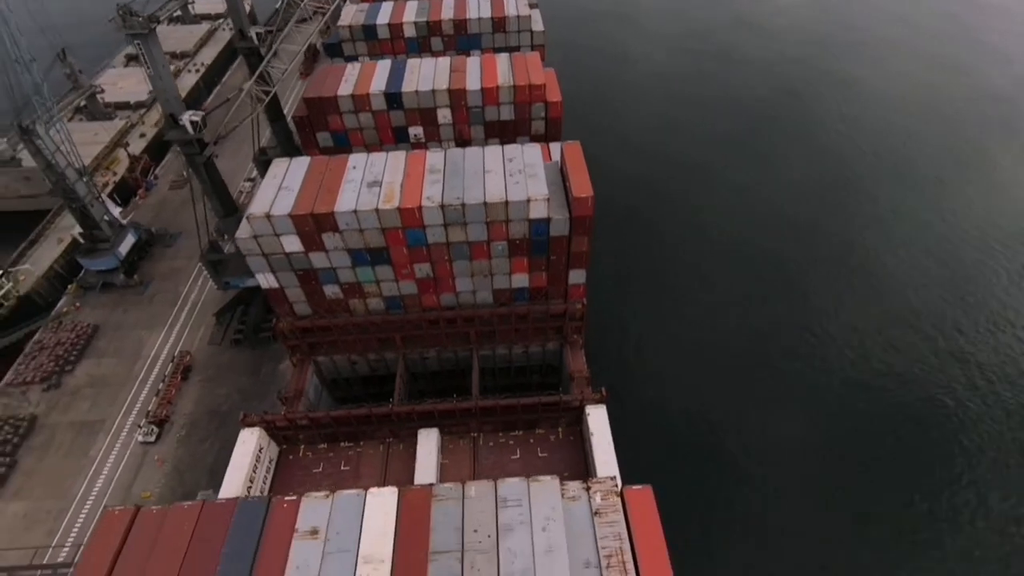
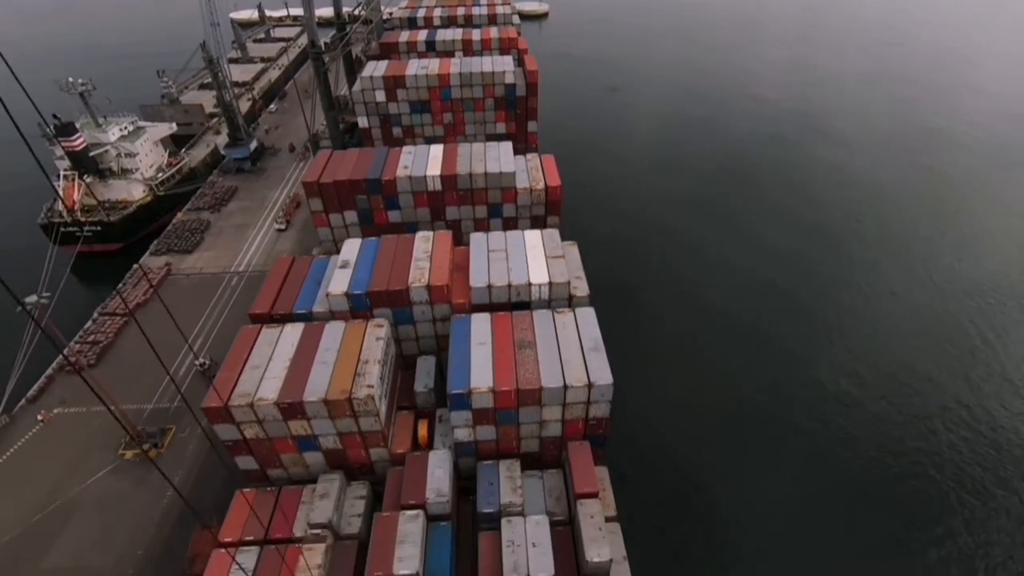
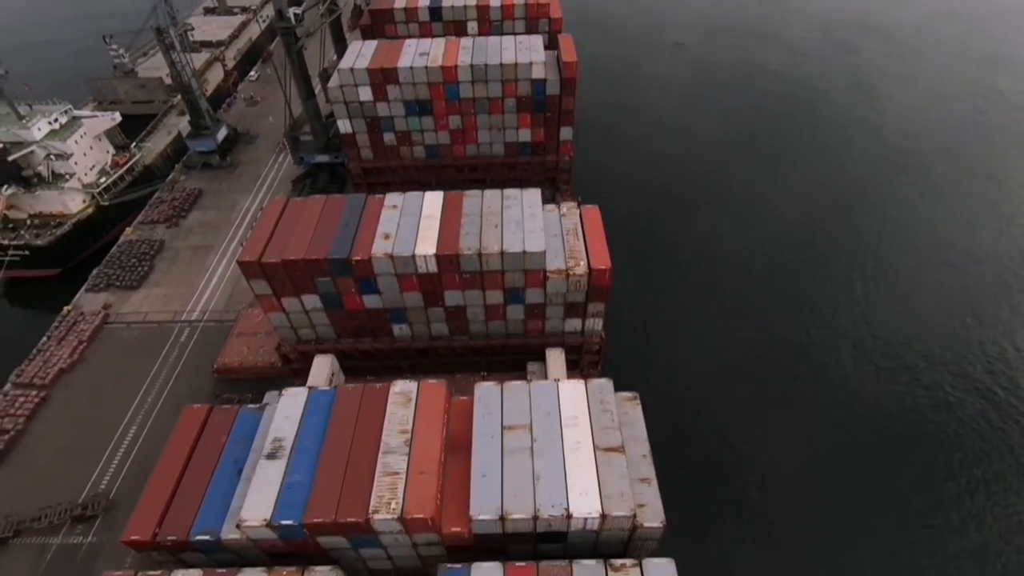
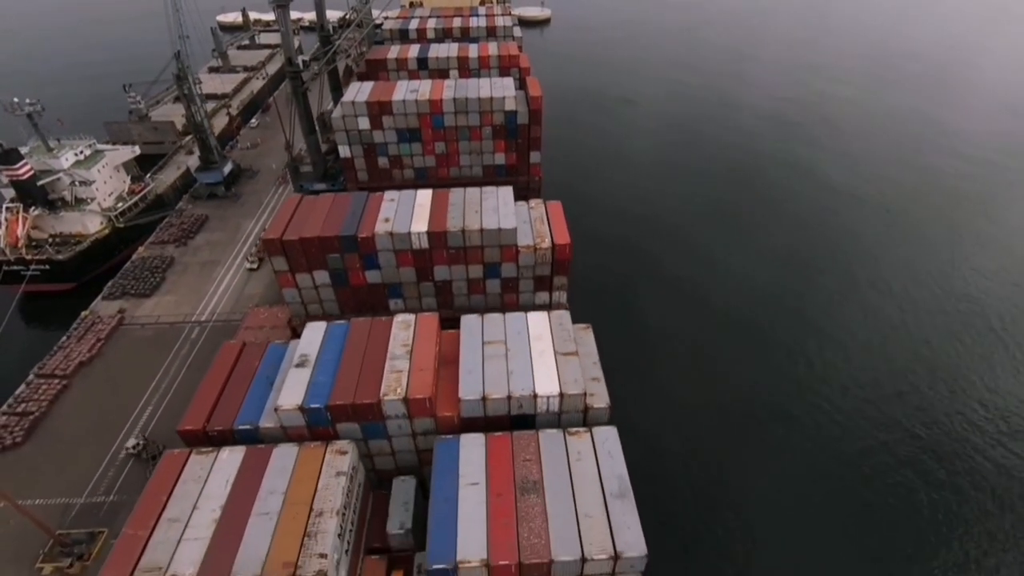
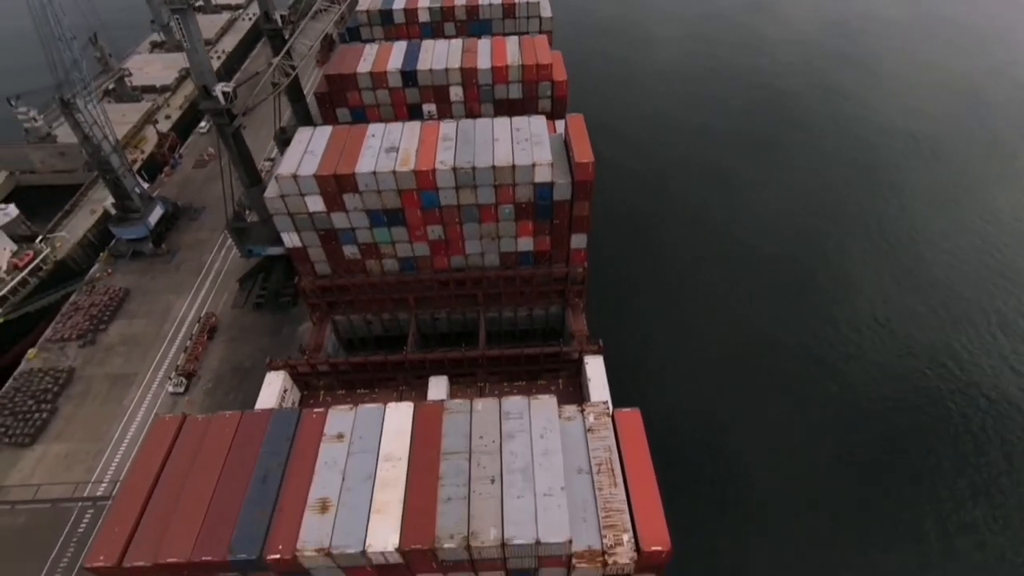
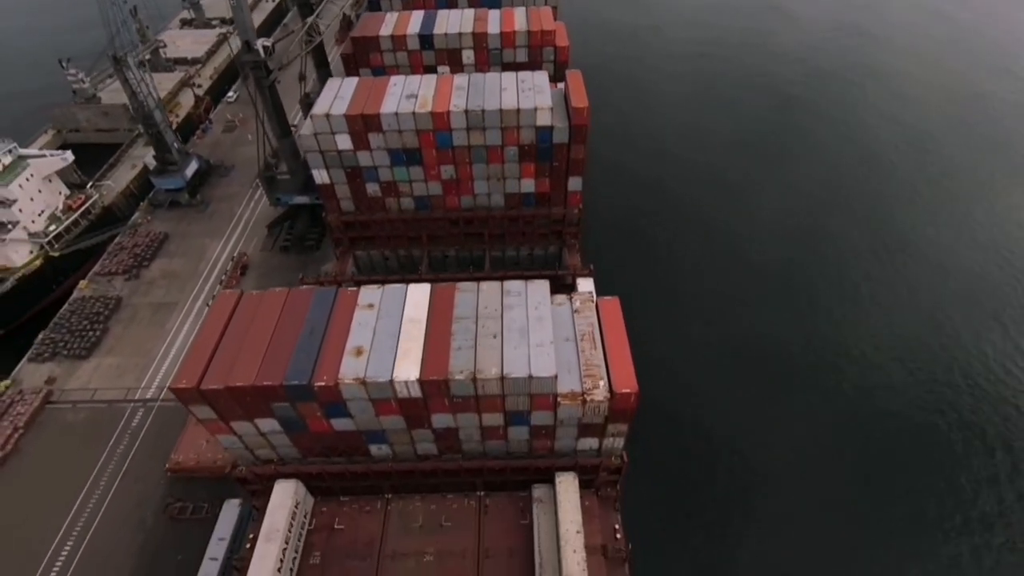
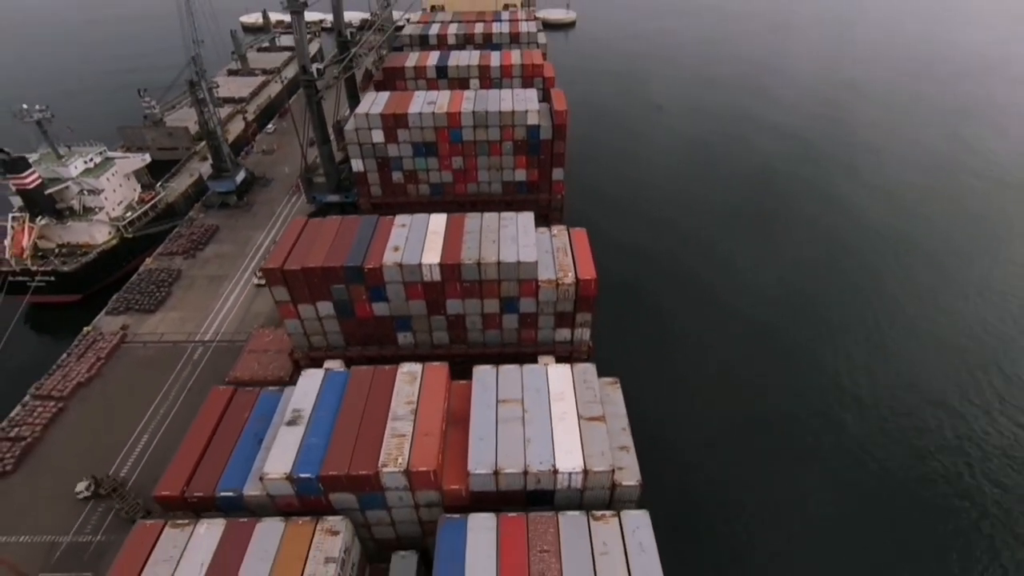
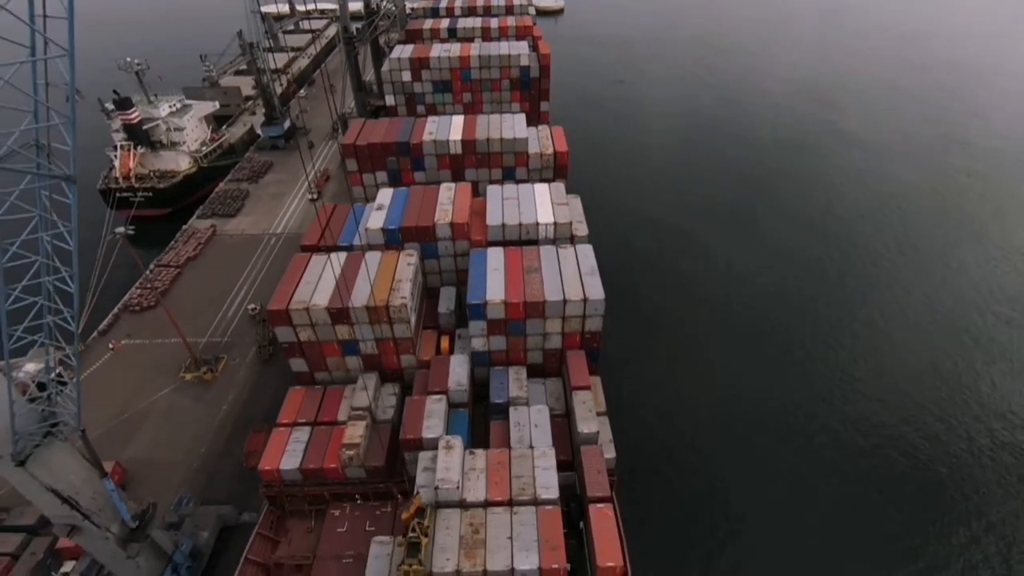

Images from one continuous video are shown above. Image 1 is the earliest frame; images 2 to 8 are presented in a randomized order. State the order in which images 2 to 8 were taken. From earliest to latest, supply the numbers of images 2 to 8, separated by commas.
5, 6, 3, 7, 4, 2, 8
